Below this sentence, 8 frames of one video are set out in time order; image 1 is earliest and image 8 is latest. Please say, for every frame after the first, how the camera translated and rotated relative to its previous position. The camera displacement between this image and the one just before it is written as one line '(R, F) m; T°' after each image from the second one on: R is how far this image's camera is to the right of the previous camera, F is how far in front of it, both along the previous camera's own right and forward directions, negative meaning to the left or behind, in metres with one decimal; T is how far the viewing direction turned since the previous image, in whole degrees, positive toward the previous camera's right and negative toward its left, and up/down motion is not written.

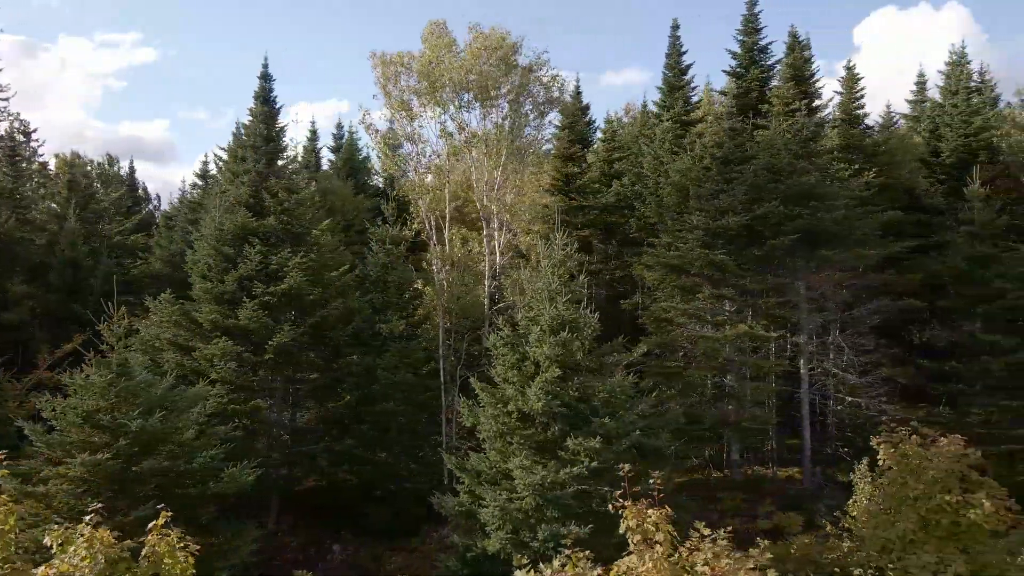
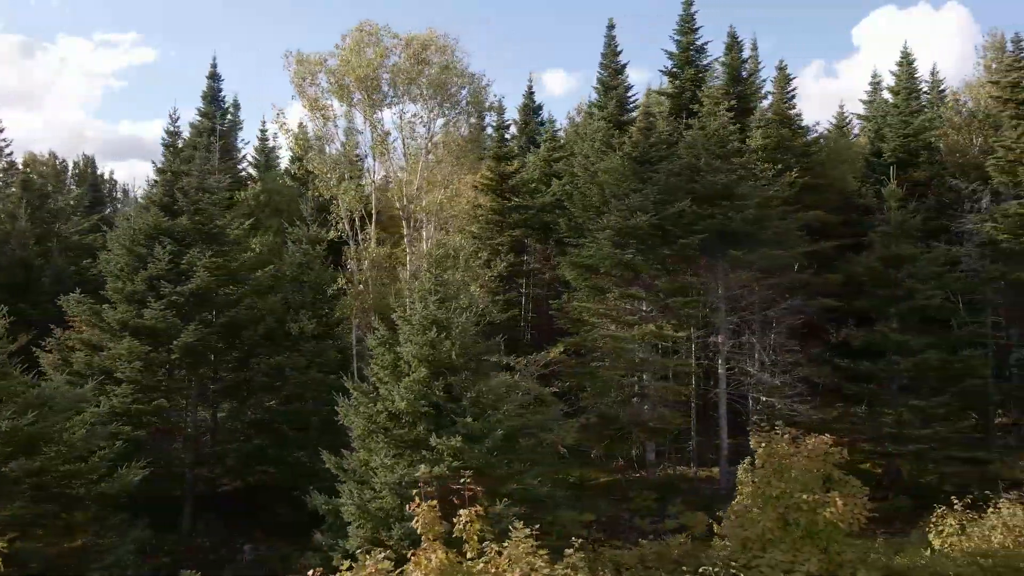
(+1.8, 0.0) m; 0°
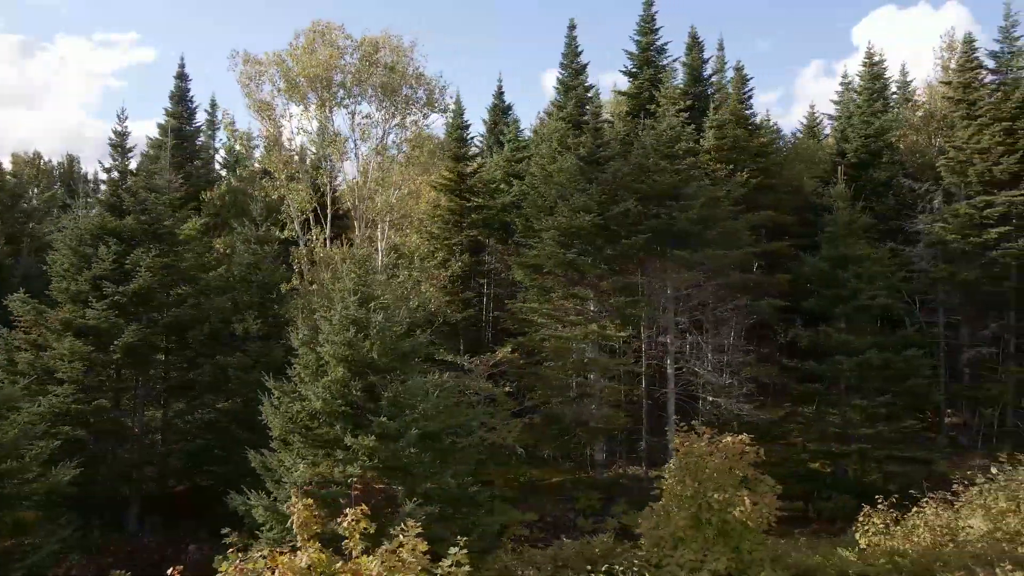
(+1.1, 0.0) m; 0°
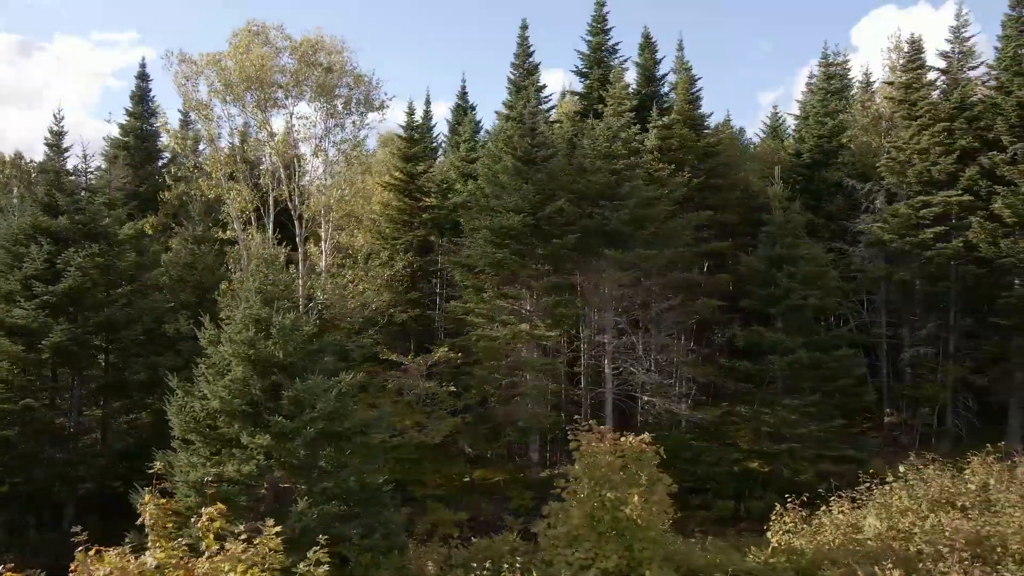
(+1.3, 0.0) m; 0°
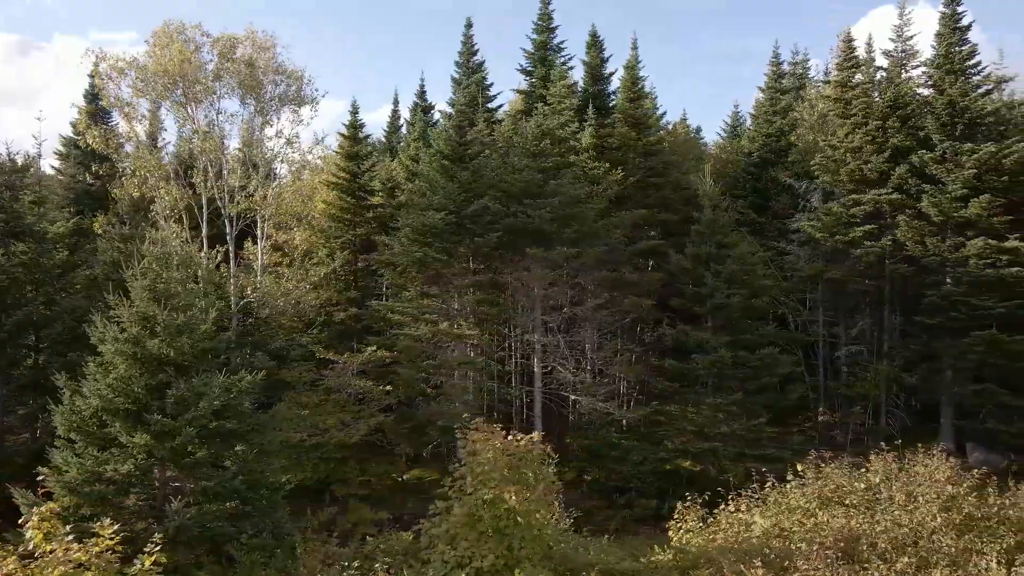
(+1.5, +0.1) m; 0°
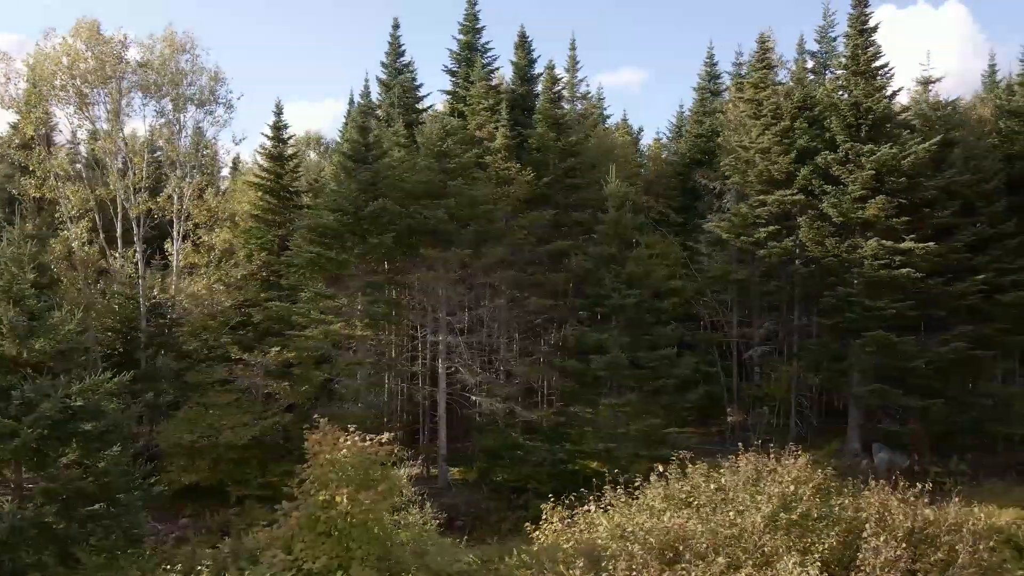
(+2.0, 0.0) m; 0°
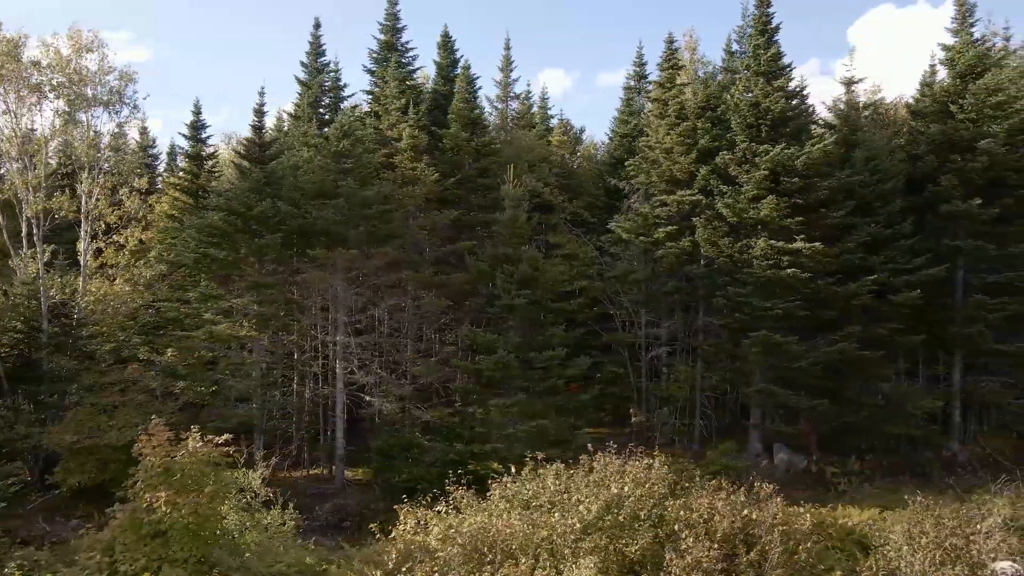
(+2.1, 0.0) m; 0°
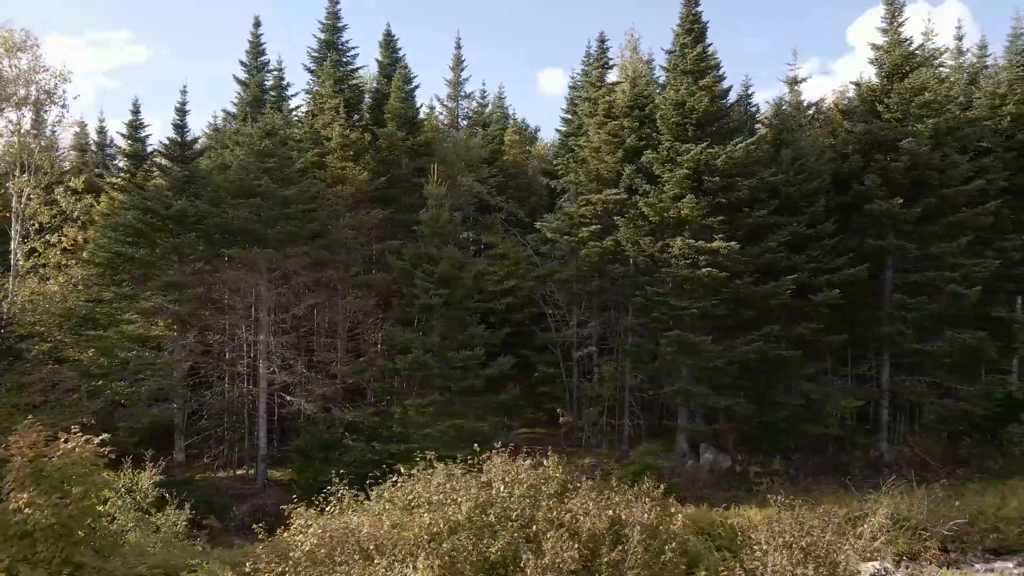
(+1.6, +0.1) m; 0°
